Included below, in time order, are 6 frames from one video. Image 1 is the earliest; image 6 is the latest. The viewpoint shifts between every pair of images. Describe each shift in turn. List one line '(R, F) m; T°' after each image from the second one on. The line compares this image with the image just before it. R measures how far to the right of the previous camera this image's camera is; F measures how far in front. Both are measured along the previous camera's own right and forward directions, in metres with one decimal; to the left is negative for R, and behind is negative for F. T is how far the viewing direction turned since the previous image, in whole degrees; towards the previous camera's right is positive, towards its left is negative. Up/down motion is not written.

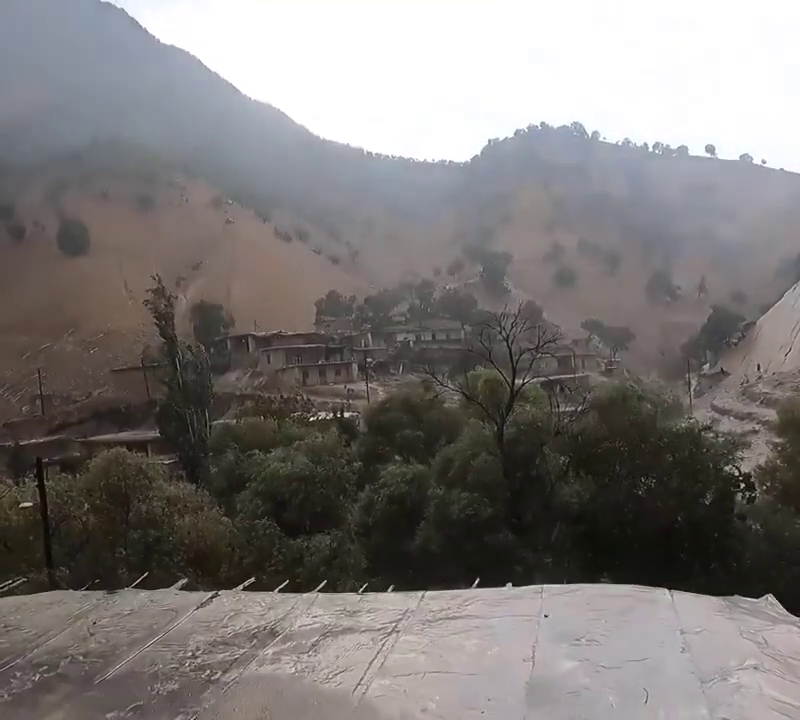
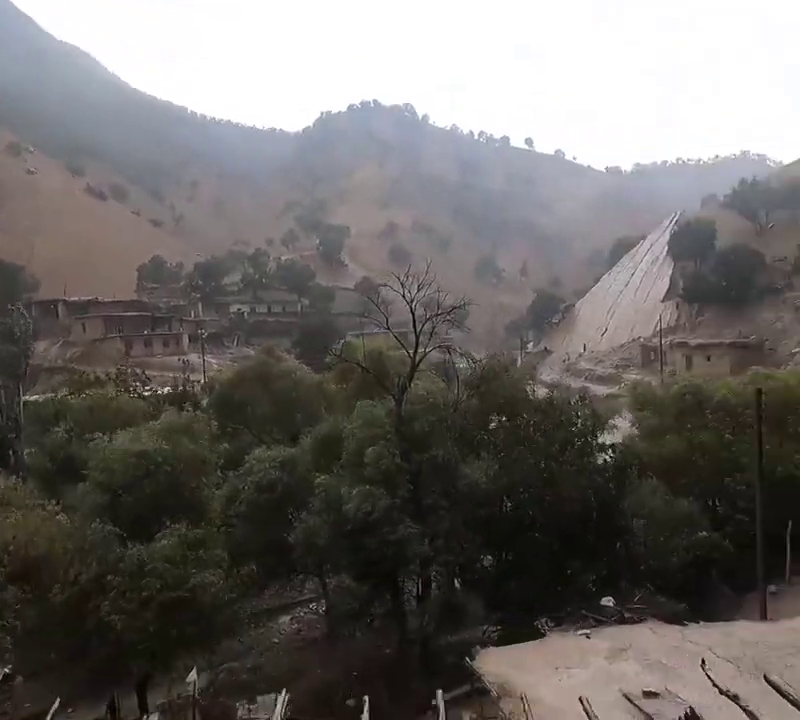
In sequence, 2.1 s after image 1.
(-1.0, +1.7) m; +15°
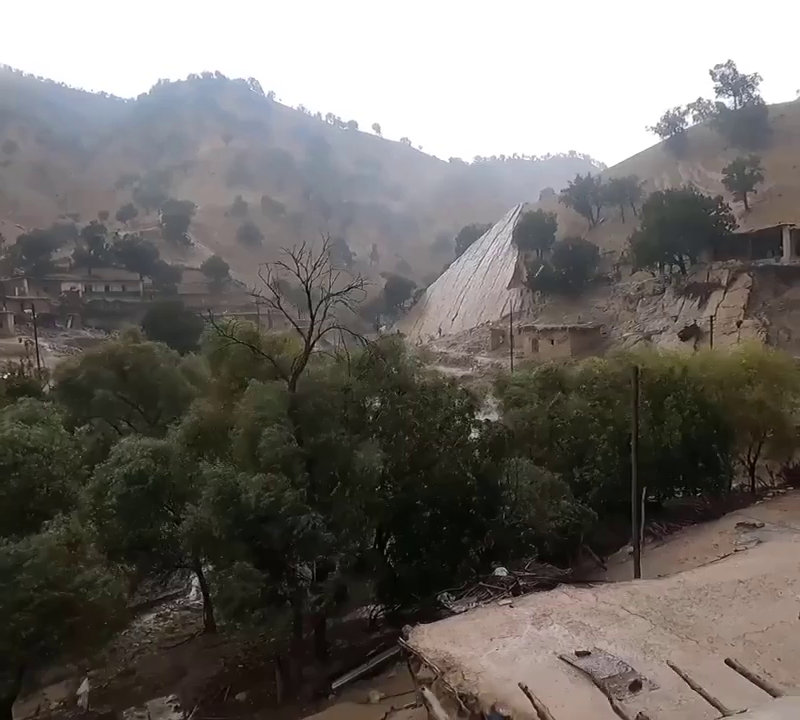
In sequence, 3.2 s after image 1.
(-0.8, +0.3) m; +13°
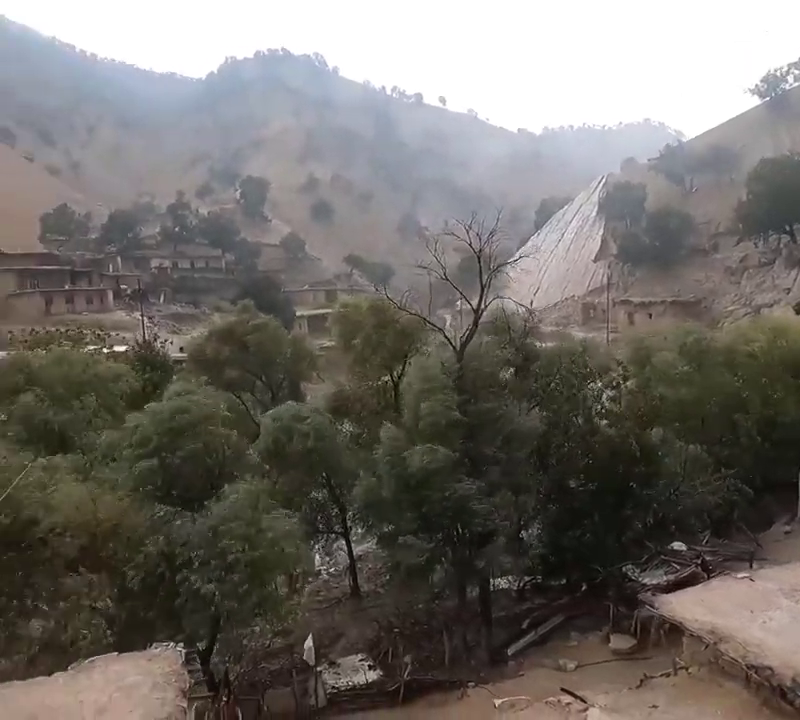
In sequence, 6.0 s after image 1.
(-1.8, 0.0) m; -5°
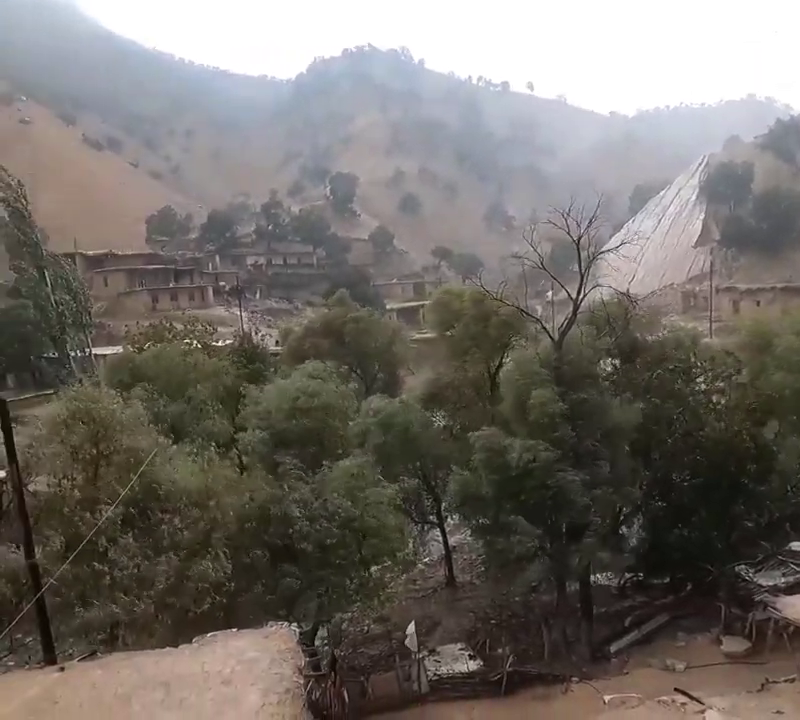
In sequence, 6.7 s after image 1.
(-0.2, 0.0) m; -7°
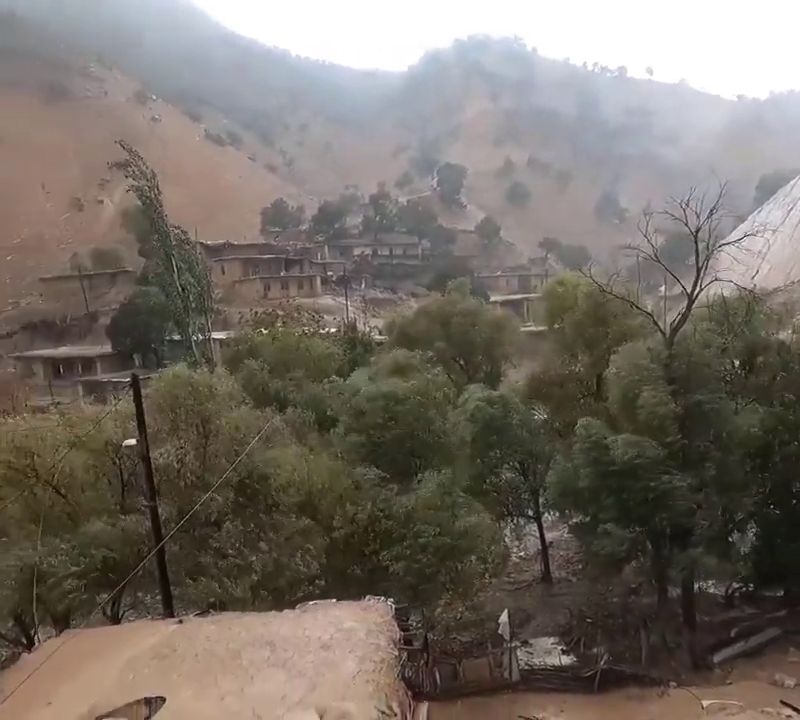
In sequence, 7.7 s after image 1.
(0.0, -0.1) m; -9°
